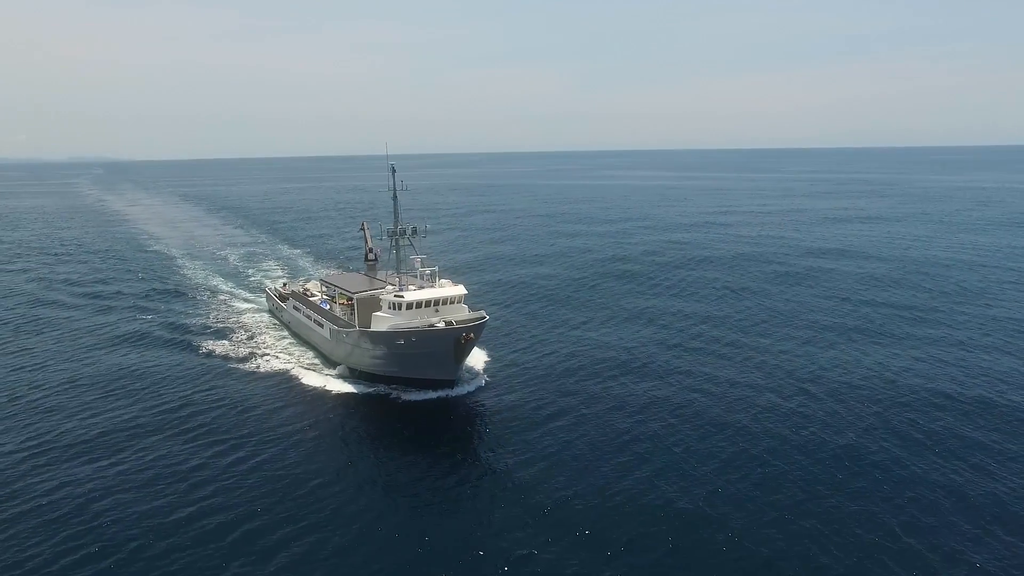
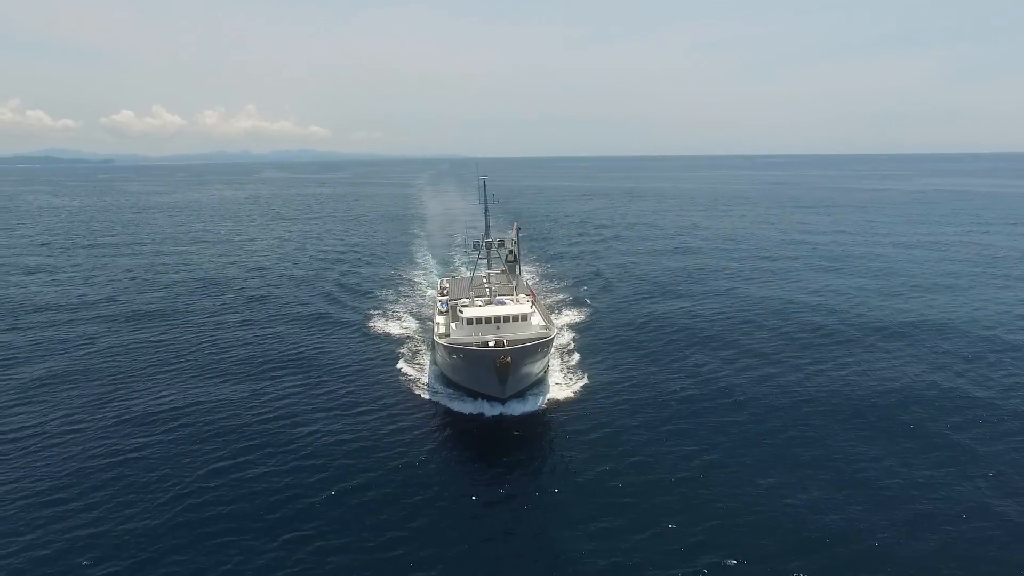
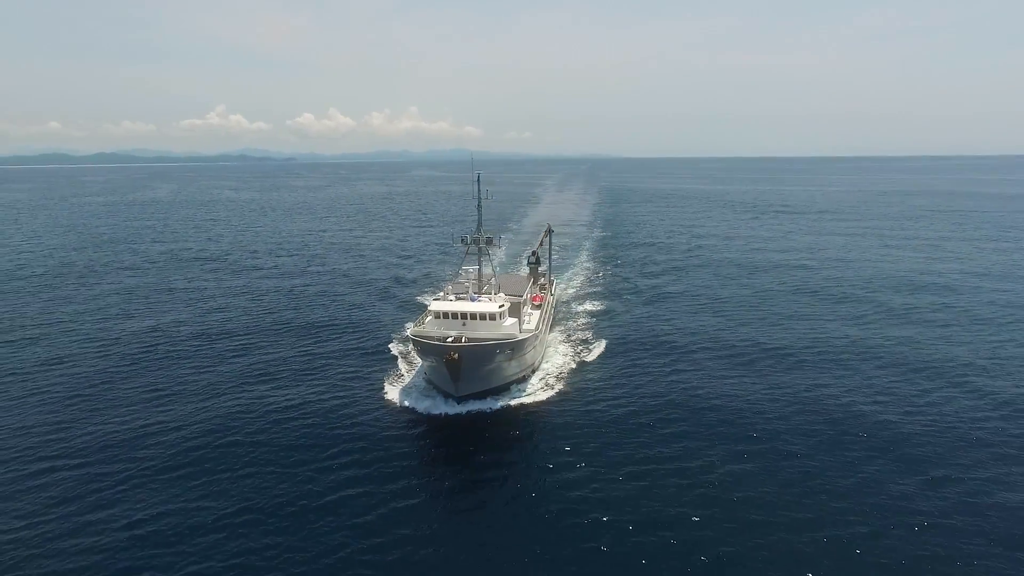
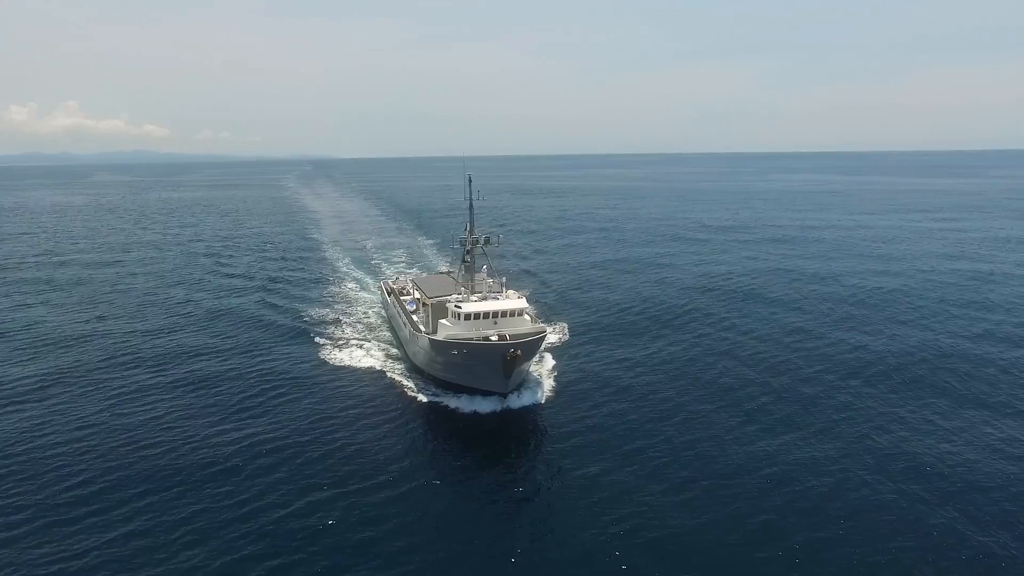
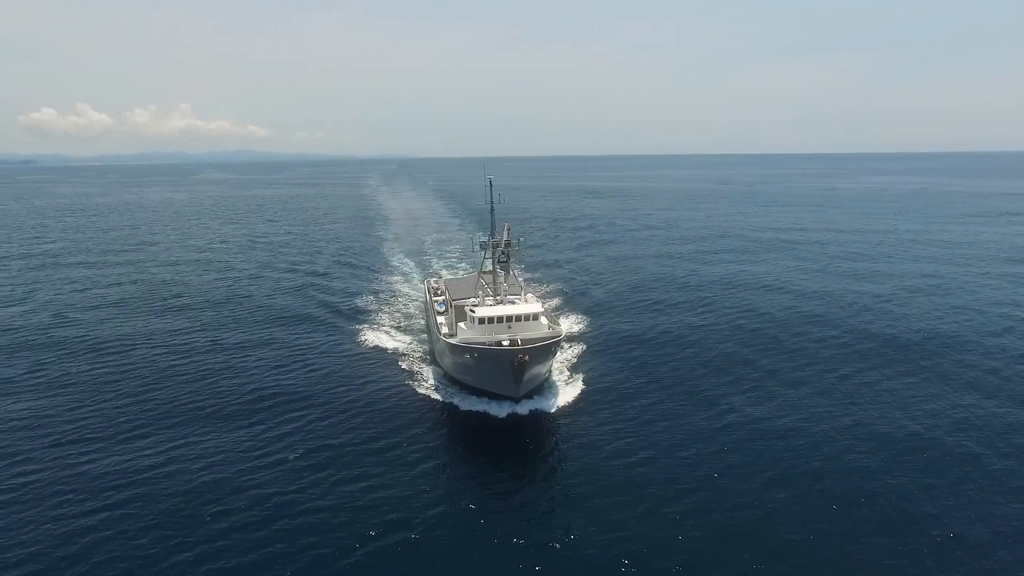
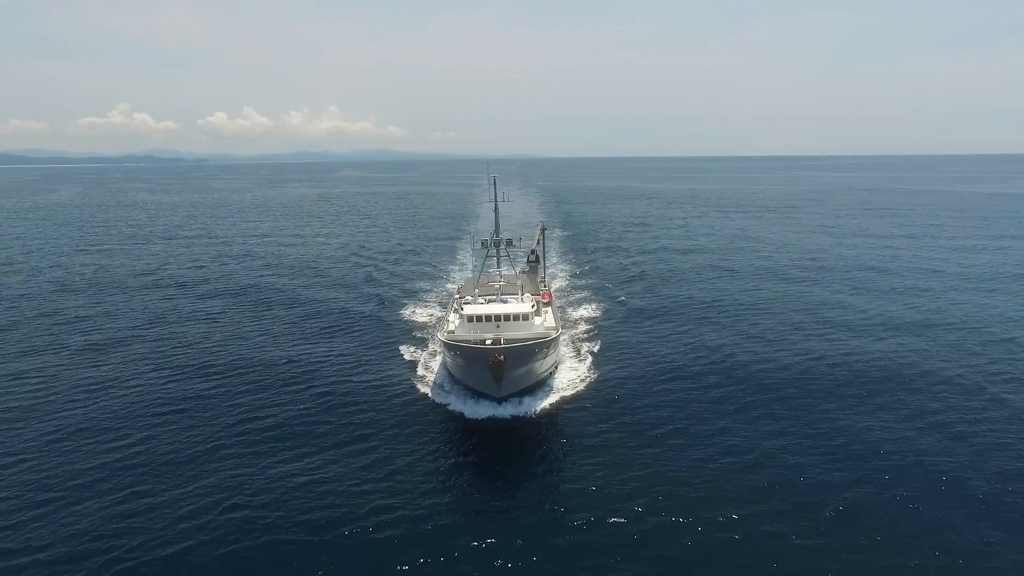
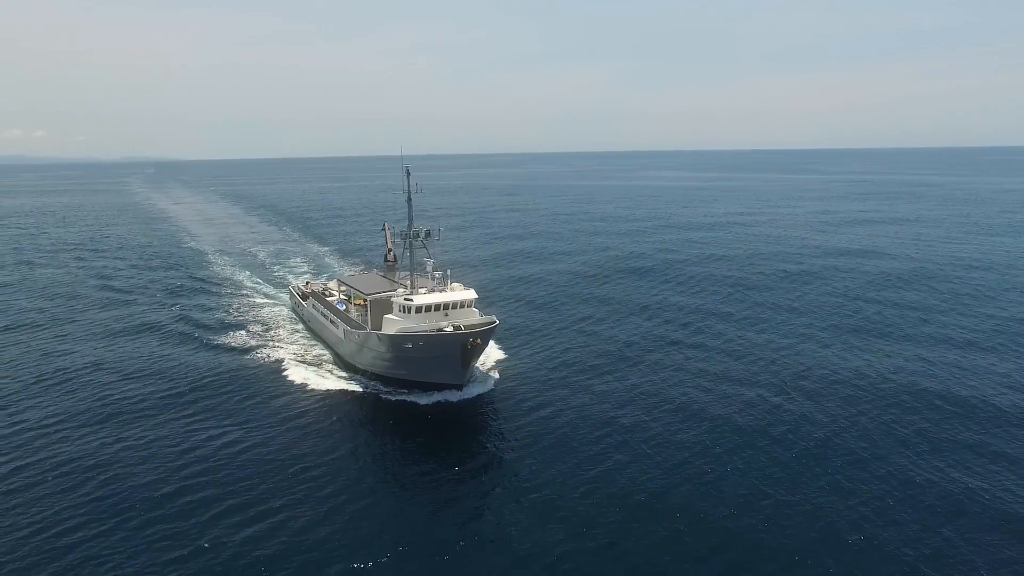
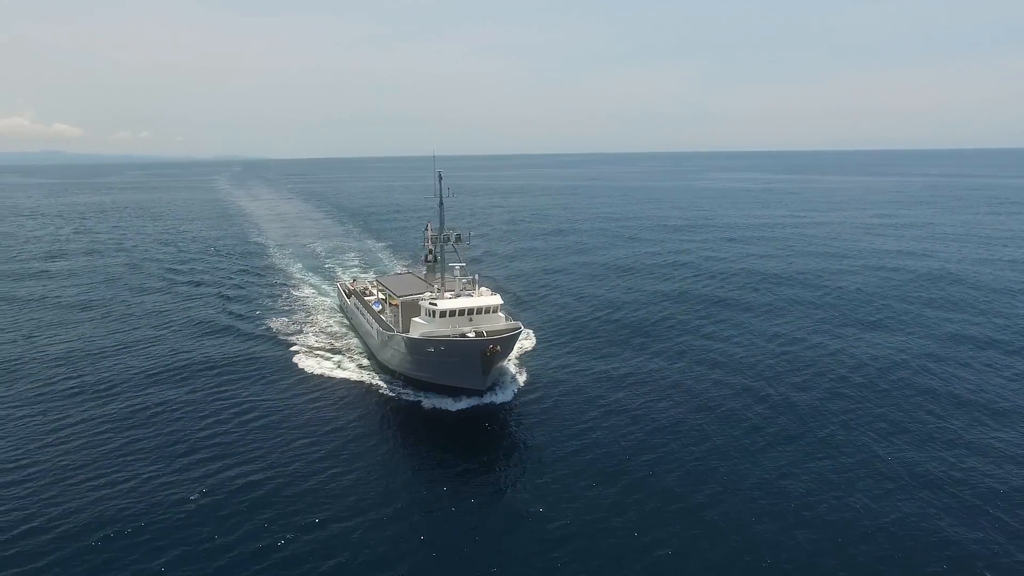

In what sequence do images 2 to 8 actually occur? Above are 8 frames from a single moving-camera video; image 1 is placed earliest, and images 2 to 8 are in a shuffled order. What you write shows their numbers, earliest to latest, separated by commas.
7, 8, 4, 5, 2, 6, 3
